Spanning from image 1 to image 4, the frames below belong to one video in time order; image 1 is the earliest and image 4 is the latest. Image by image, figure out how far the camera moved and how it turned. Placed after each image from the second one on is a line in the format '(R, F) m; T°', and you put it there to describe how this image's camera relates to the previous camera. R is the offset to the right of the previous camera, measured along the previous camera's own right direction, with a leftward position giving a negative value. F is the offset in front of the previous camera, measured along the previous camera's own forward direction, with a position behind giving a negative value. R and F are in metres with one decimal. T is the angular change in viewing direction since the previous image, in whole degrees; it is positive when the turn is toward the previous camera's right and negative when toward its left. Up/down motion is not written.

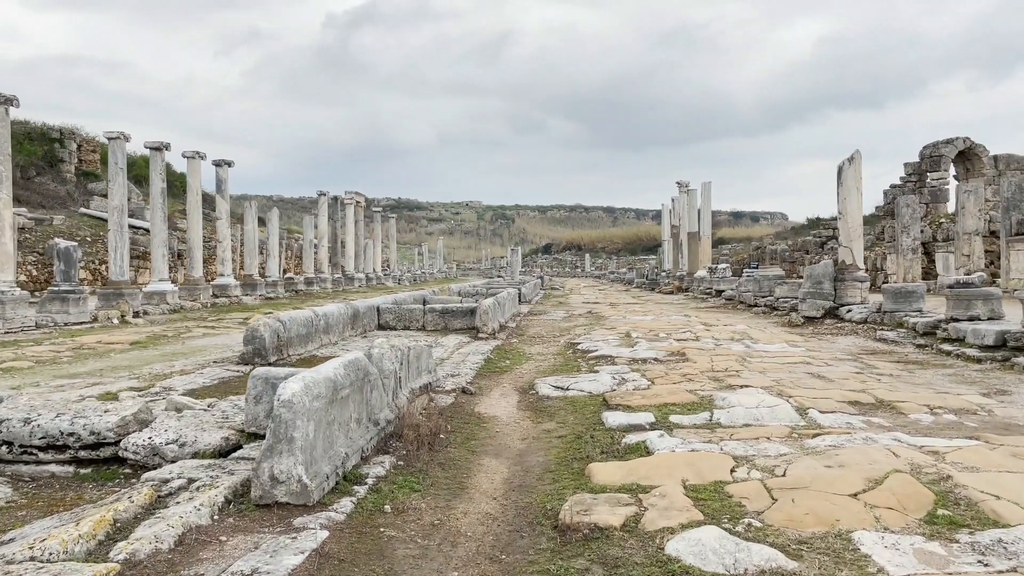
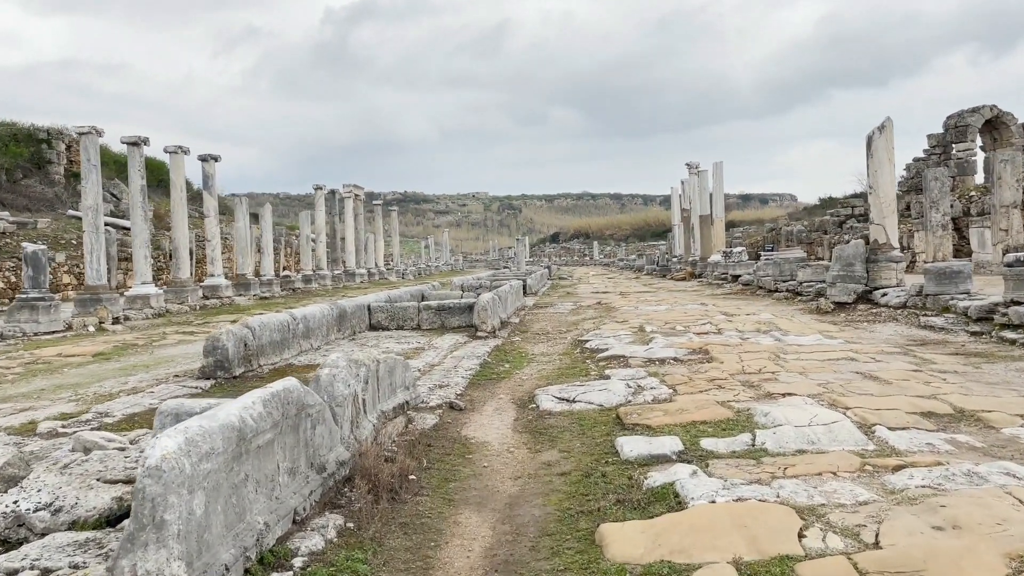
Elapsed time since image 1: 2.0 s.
(+0.1, +0.8) m; -1°
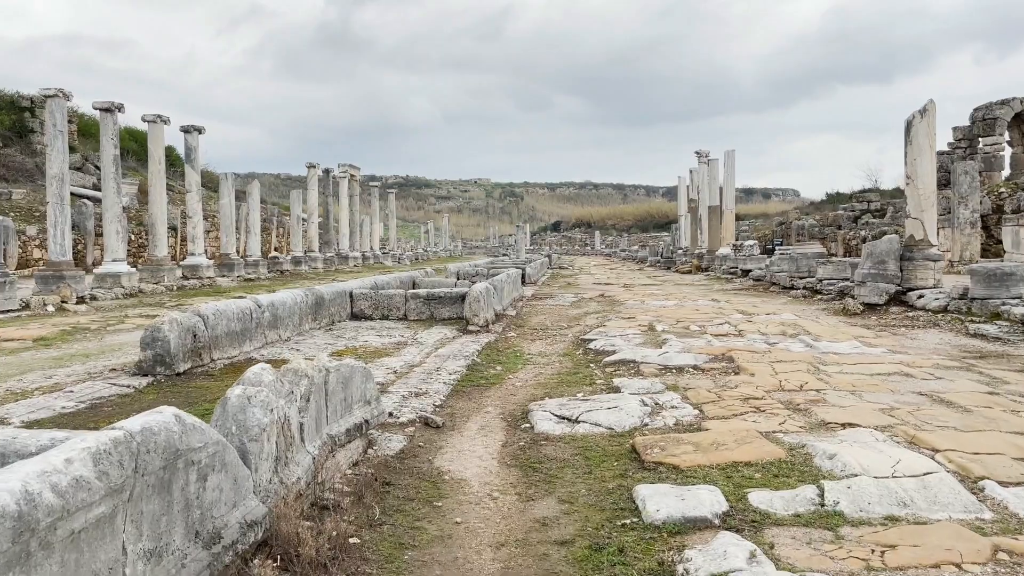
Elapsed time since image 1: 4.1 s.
(0.0, +0.9) m; 0°
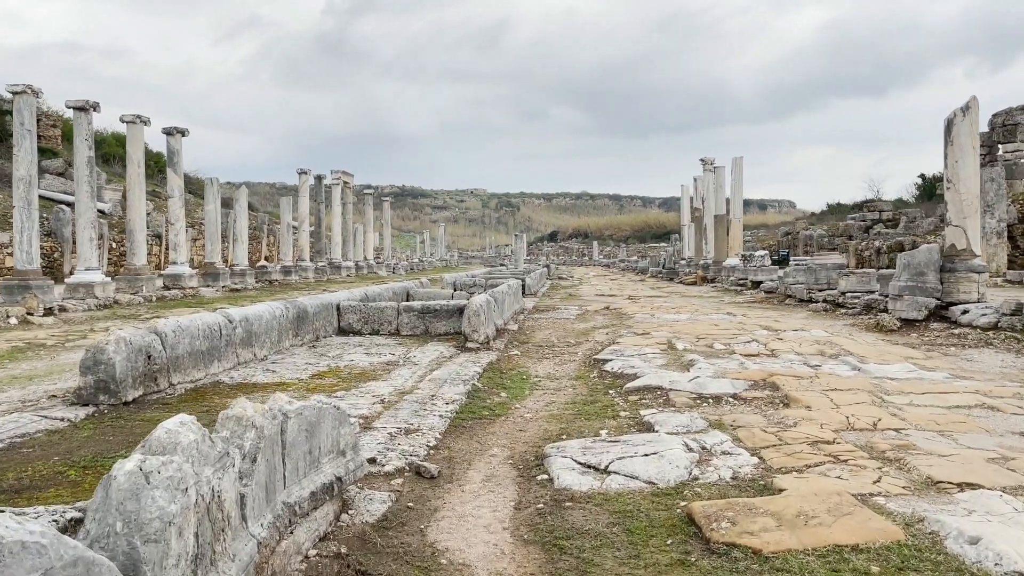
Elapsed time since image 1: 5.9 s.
(-0.1, +0.7) m; 0°
